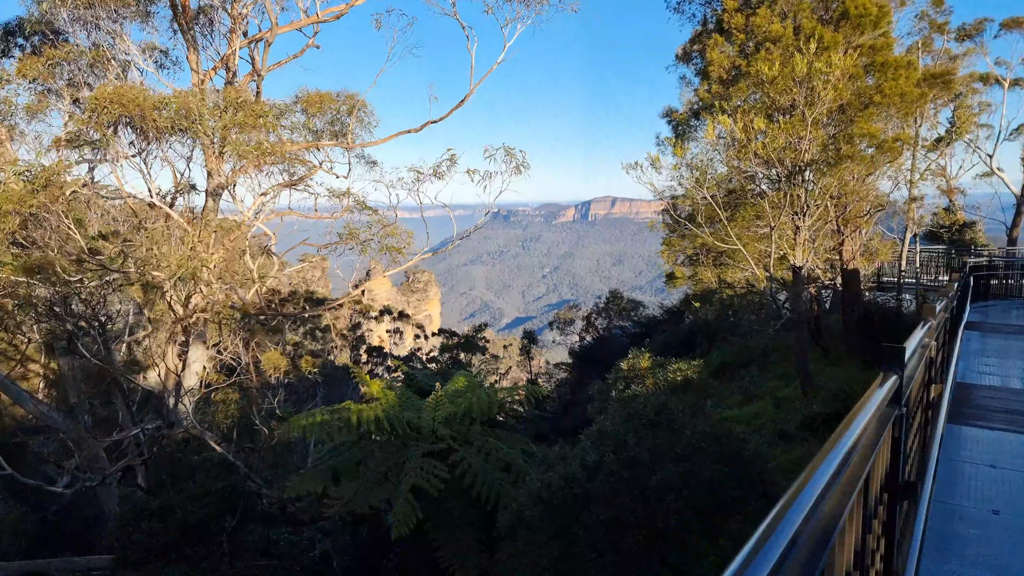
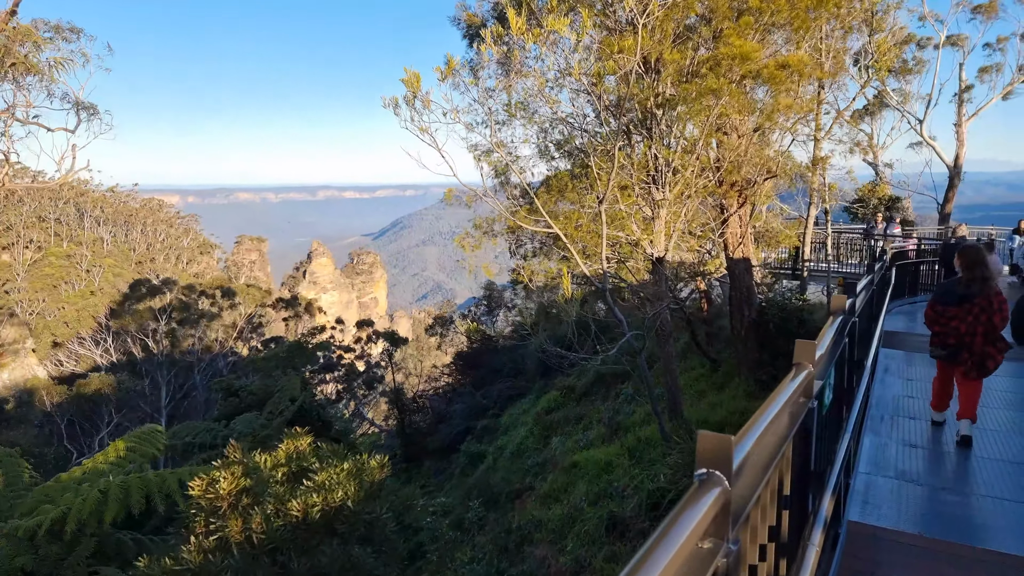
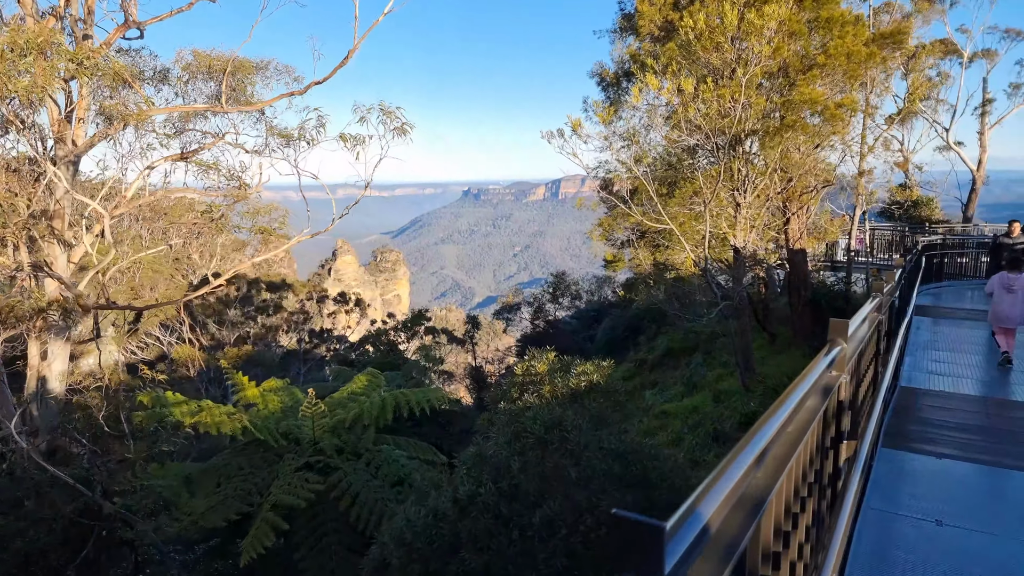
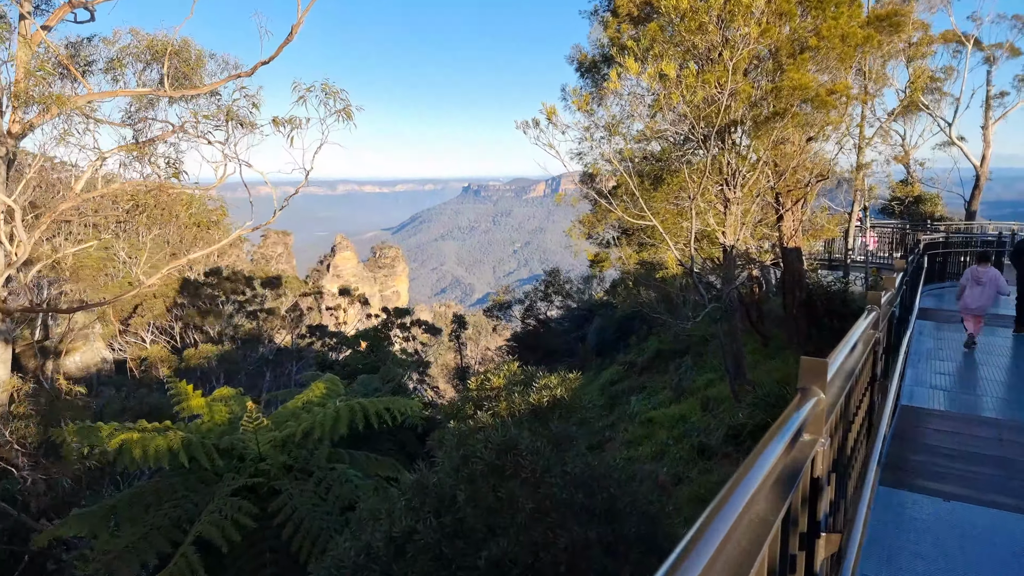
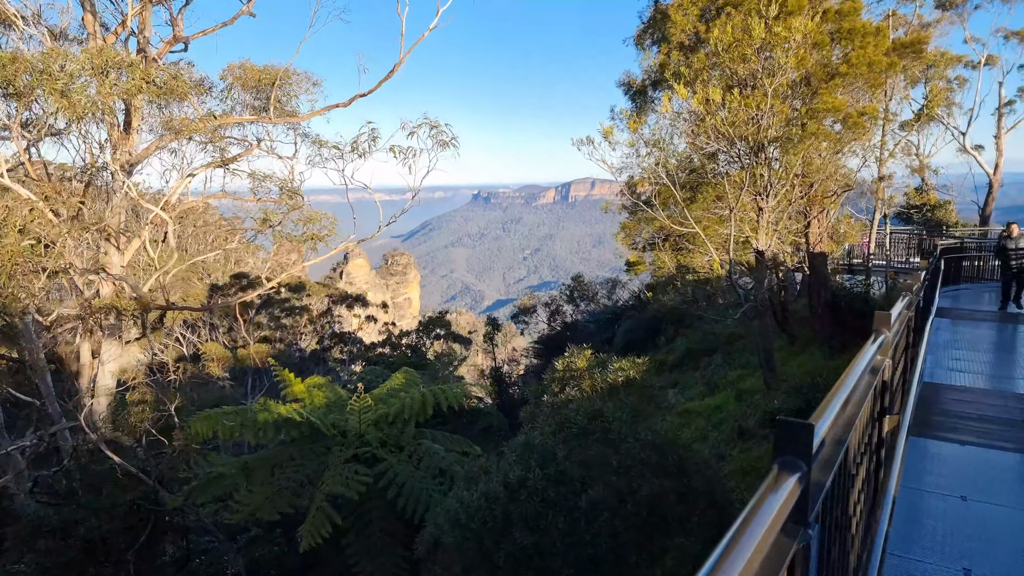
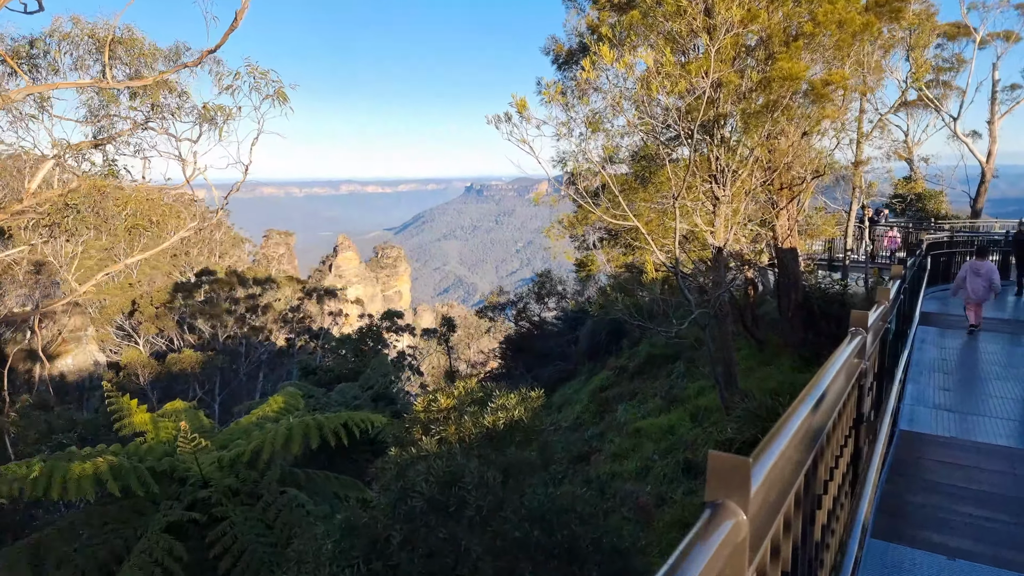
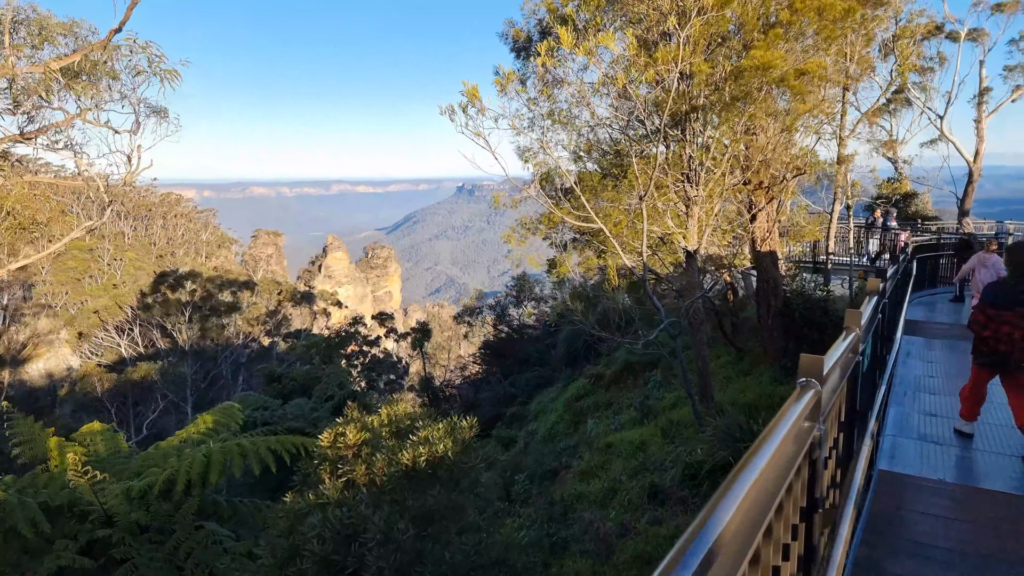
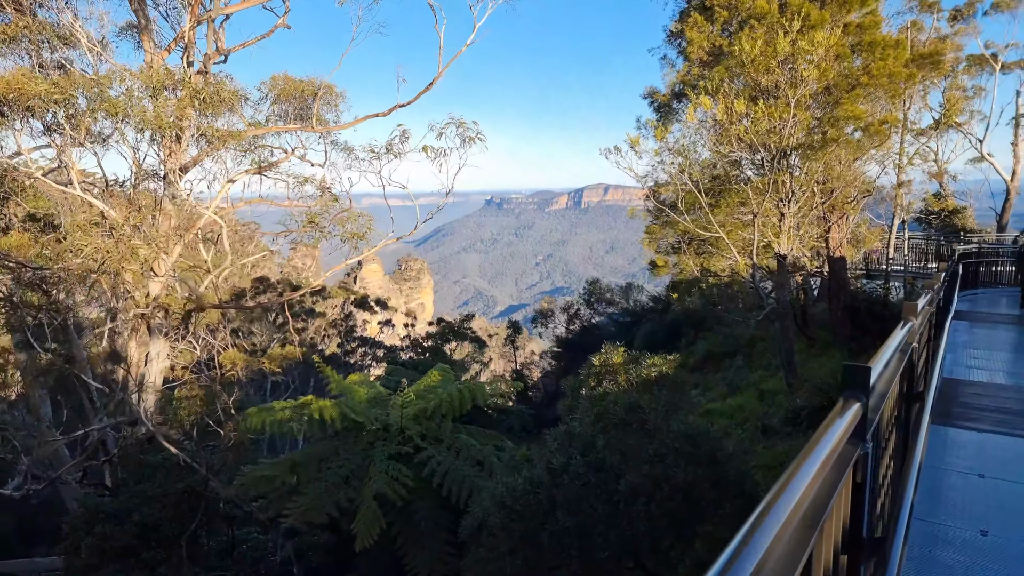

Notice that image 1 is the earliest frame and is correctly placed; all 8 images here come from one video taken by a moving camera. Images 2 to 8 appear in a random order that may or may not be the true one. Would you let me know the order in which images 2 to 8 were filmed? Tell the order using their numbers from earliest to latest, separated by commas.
8, 5, 3, 4, 6, 7, 2
